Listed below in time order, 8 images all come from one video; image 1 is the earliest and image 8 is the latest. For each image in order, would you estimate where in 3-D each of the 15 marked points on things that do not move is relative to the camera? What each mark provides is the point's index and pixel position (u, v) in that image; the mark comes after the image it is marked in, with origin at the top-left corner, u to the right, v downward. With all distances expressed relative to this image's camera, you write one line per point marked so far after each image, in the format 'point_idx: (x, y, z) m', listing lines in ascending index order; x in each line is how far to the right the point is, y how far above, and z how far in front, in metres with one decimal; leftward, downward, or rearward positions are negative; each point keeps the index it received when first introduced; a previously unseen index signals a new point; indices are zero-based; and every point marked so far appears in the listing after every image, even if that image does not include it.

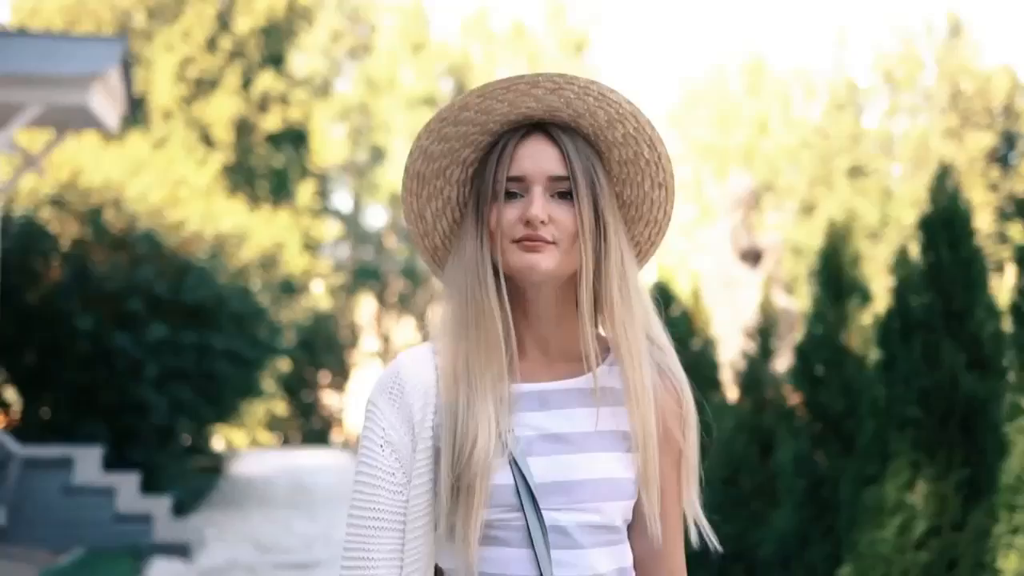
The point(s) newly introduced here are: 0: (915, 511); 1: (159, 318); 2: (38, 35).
0: (+1.6, -0.9, +5.4) m
1: (-3.3, -0.3, +12.9) m
2: (-3.8, +2.0, +10.8) m
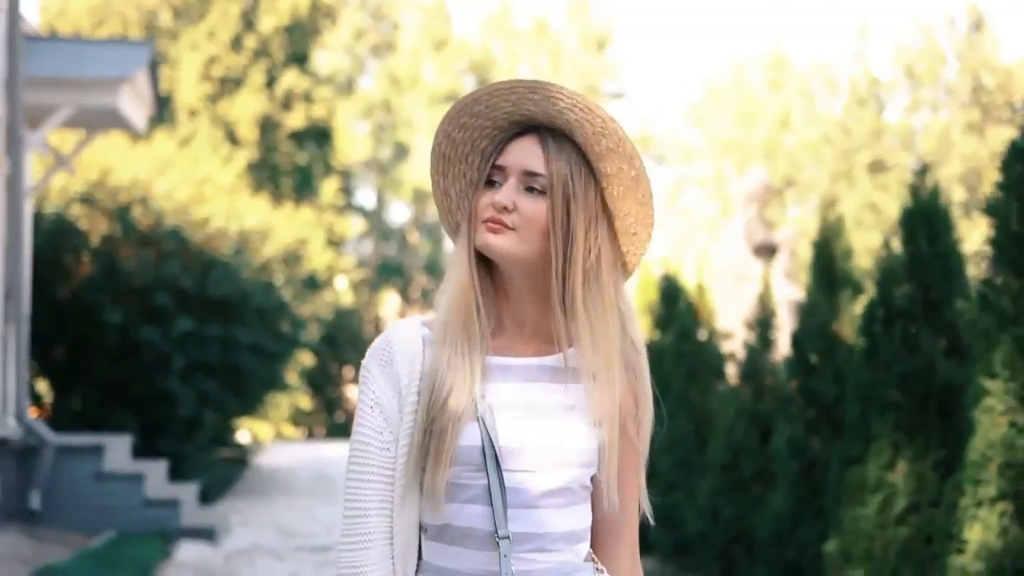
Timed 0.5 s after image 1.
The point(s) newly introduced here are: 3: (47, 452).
0: (+1.6, -0.8, +5.7) m
1: (-3.2, -0.2, +13.3) m
2: (-3.7, +2.0, +11.2) m
3: (-3.5, -1.2, +10.3) m
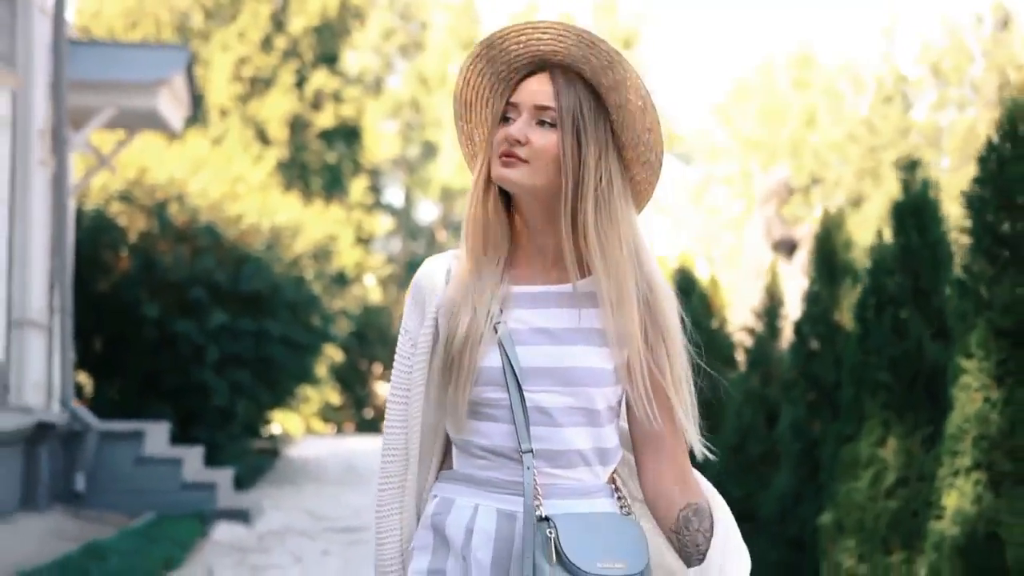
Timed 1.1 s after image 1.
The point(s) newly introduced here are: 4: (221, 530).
0: (+1.7, -0.8, +6.1) m
1: (-2.9, -0.2, +13.8) m
2: (-3.5, +2.1, +11.7) m
3: (-3.3, -1.2, +10.8) m
4: (-2.2, -1.8, +10.5) m
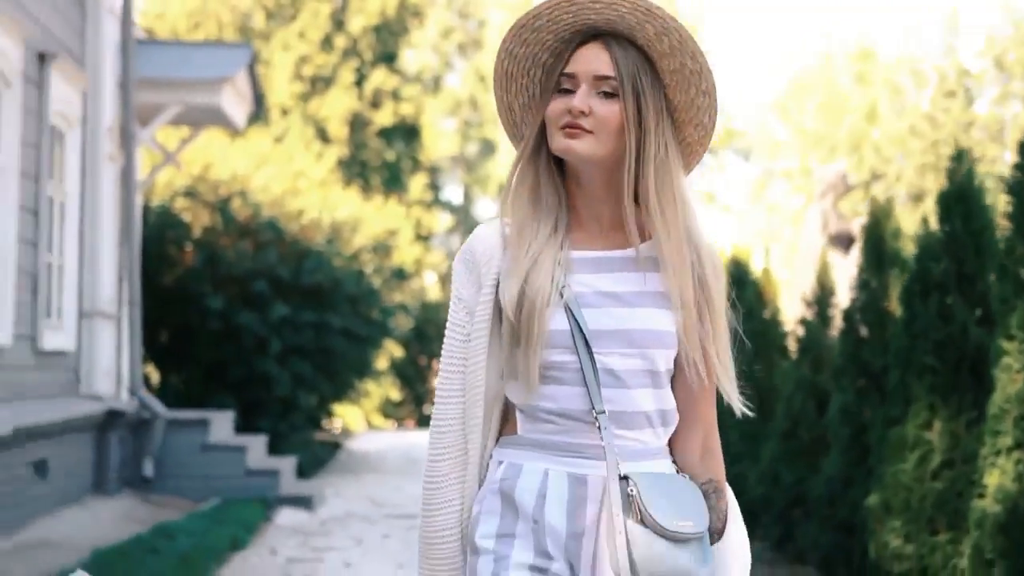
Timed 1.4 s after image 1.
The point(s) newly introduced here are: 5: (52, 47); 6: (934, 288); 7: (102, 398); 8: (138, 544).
0: (+1.9, -0.7, +6.2) m
1: (-2.4, -0.1, +14.1) m
2: (-3.0, +2.1, +12.0) m
3: (-2.9, -1.1, +11.1) m
4: (-1.8, -1.8, +10.7) m
5: (-3.1, +1.6, +9.2) m
6: (+2.0, 0.0, +6.4) m
7: (-3.1, -0.8, +10.3) m
8: (-2.1, -1.4, +7.6) m
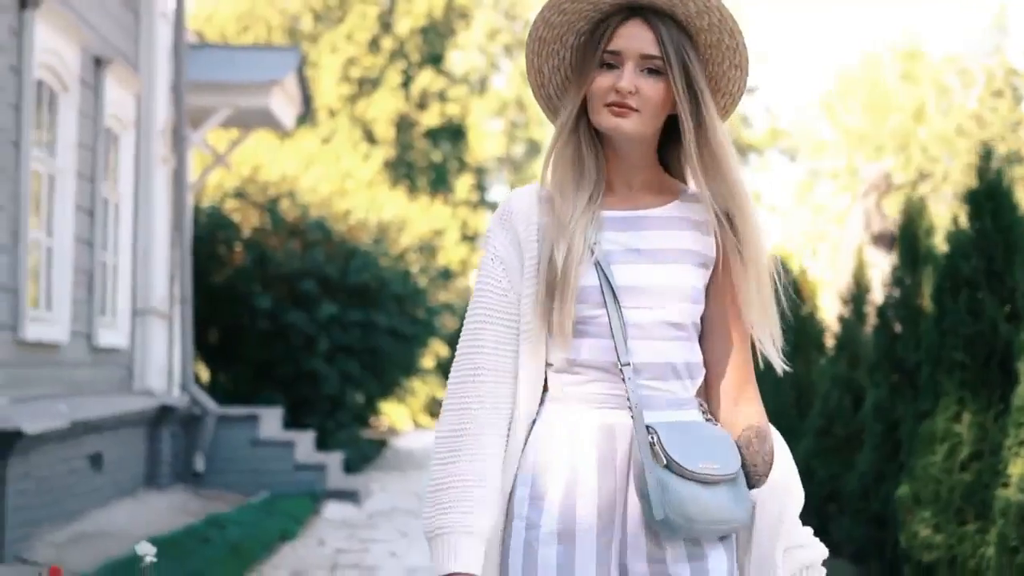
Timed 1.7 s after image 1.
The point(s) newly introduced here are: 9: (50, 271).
0: (+2.1, -0.7, +6.4) m
1: (-1.9, -0.1, +14.4) m
2: (-2.6, +2.2, +12.3) m
3: (-2.5, -1.1, +11.4) m
4: (-1.4, -1.8, +11.0) m
5: (-2.8, +1.6, +9.5) m
6: (+2.2, 0.0, +6.6) m
7: (-2.7, -0.8, +10.6) m
8: (-1.8, -1.4, +7.9) m
9: (-2.8, +0.1, +8.3) m
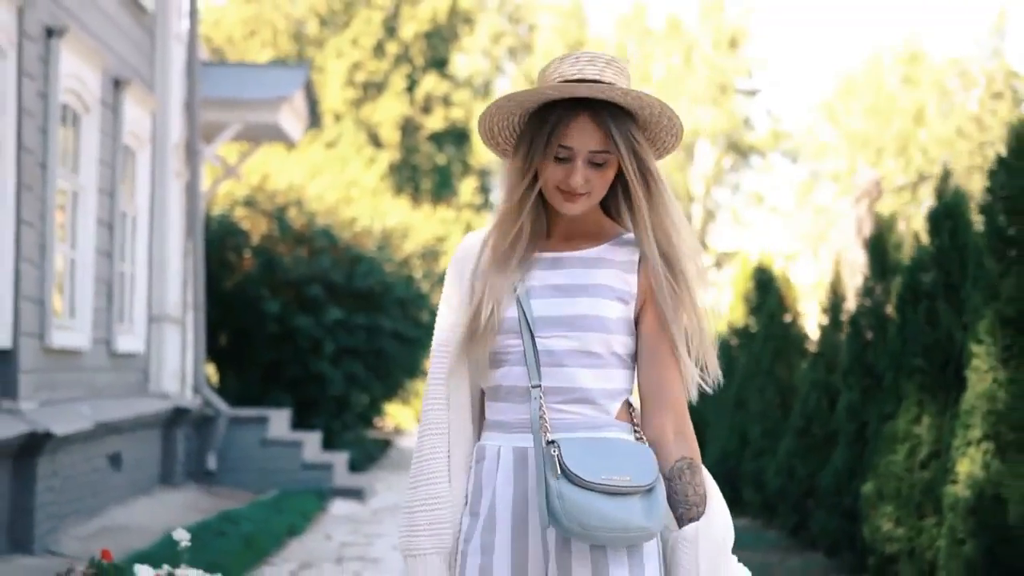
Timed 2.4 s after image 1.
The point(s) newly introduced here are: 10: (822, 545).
0: (+2.0, -0.8, +6.9) m
1: (-1.9, -0.2, +14.9) m
2: (-2.6, +2.1, +12.9) m
3: (-2.5, -1.2, +12.0) m
4: (-1.5, -1.8, +11.5) m
5: (-2.8, +1.6, +10.0) m
6: (+2.1, 0.0, +7.1) m
7: (-2.8, -0.9, +11.1) m
8: (-1.9, -1.5, +8.4) m
9: (-2.8, 0.0, +8.9) m
10: (+1.9, -1.6, +8.6) m
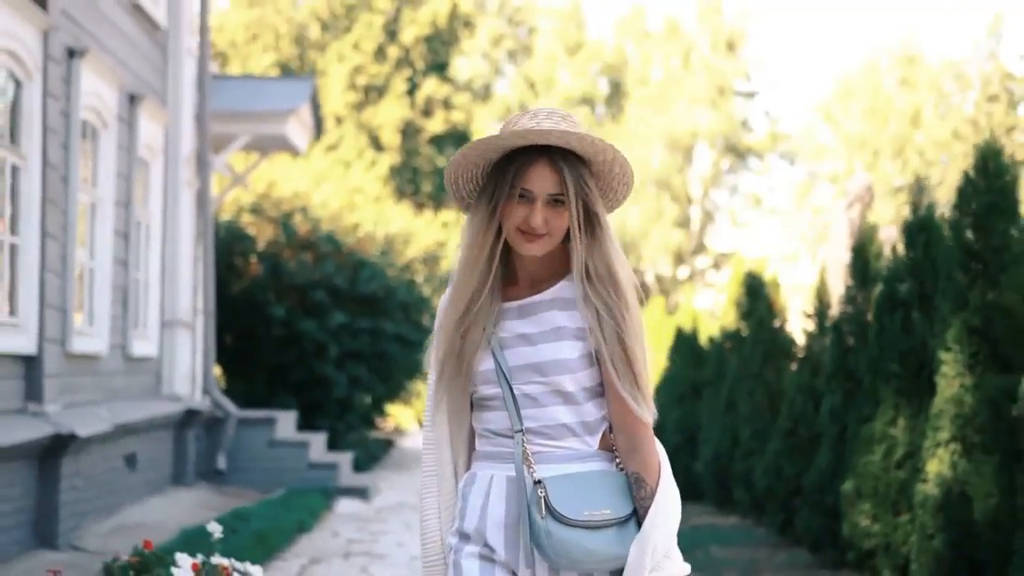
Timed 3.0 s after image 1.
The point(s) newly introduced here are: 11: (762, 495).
0: (+2.0, -0.8, +7.3) m
1: (-1.9, -0.2, +15.3) m
2: (-2.6, +2.0, +13.3) m
3: (-2.5, -1.2, +12.4) m
4: (-1.5, -1.9, +11.9) m
5: (-2.8, +1.5, +10.5) m
6: (+2.1, -0.1, +7.5) m
7: (-2.8, -0.9, +11.5) m
8: (-1.9, -1.5, +8.9) m
9: (-2.9, 0.0, +9.3) m
10: (+1.9, -1.7, +9.1) m
11: (+1.9, -1.5, +10.2) m
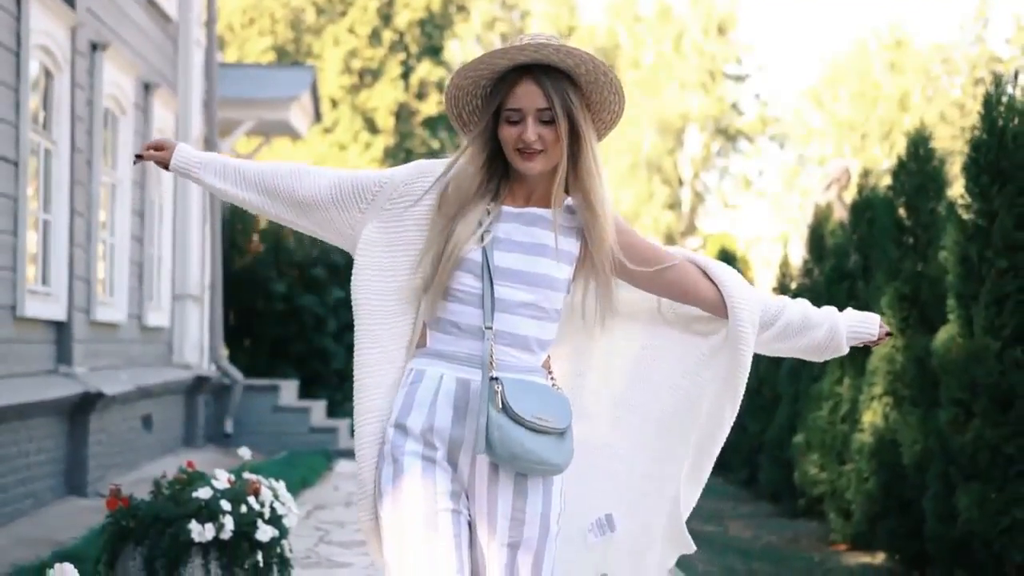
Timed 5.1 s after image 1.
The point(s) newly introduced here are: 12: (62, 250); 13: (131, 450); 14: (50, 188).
0: (+1.9, -0.7, +8.1) m
1: (-2.0, +0.1, +16.1) m
2: (-2.8, +2.3, +14.1) m
3: (-2.7, -1.0, +13.2) m
4: (-1.6, -1.7, +12.8) m
5: (-2.9, +1.7, +11.2) m
6: (+2.0, +0.1, +8.3) m
7: (-2.9, -0.7, +12.3) m
8: (-2.0, -1.3, +9.7) m
9: (-2.9, +0.2, +10.1) m
10: (+1.8, -1.5, +9.9) m
11: (+1.8, -1.3, +11.0) m
12: (-2.8, +0.2, +8.6) m
13: (-2.8, -1.2, +10.1) m
14: (-2.8, +0.6, +8.4) m
